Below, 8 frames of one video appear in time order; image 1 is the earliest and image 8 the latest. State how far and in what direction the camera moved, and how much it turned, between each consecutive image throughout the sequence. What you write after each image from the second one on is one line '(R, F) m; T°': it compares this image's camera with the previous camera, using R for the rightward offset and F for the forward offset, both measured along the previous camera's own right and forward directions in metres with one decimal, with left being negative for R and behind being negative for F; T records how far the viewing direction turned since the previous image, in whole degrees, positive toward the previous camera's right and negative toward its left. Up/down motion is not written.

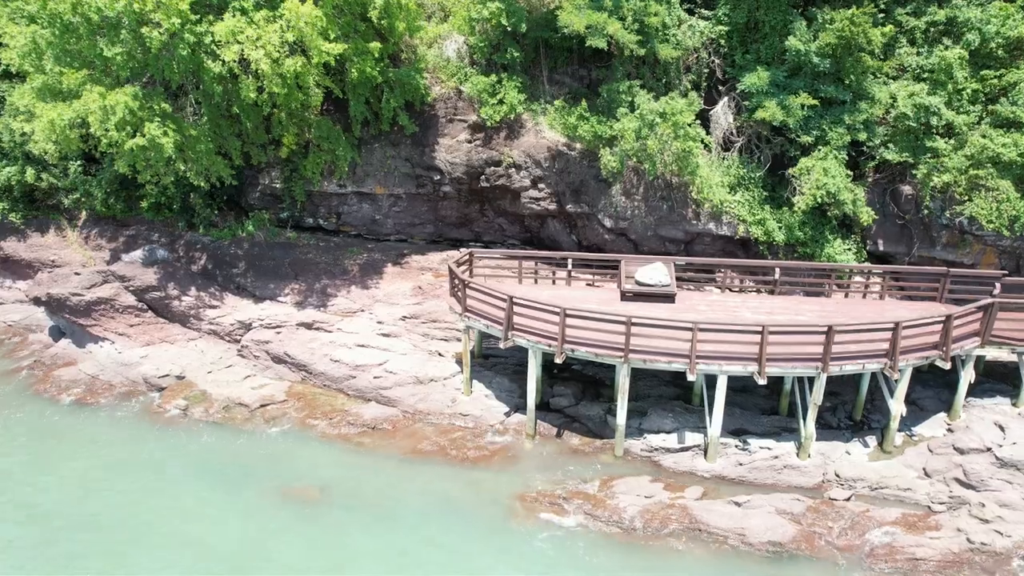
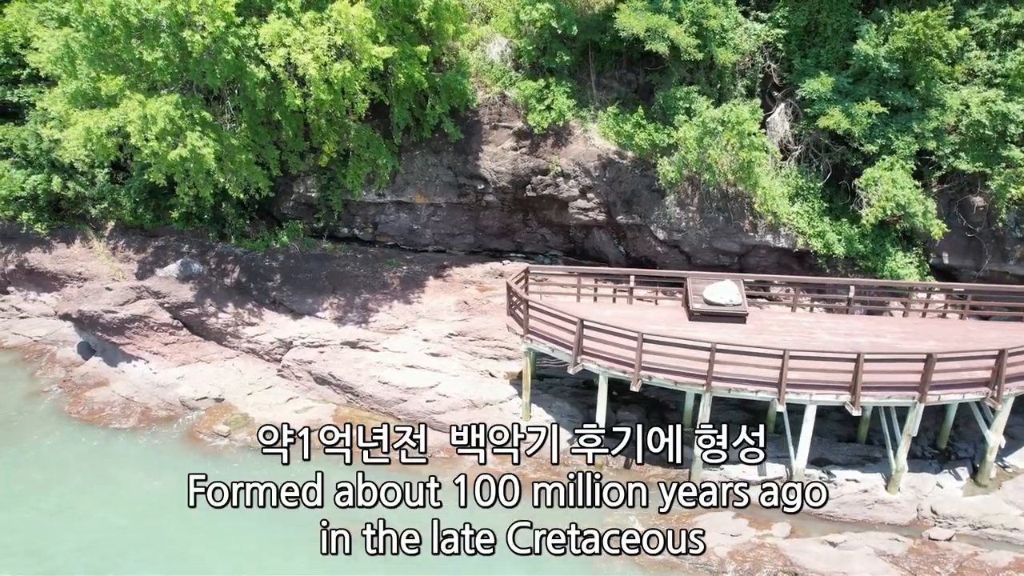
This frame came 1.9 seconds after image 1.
(-0.8, +0.9) m; 0°
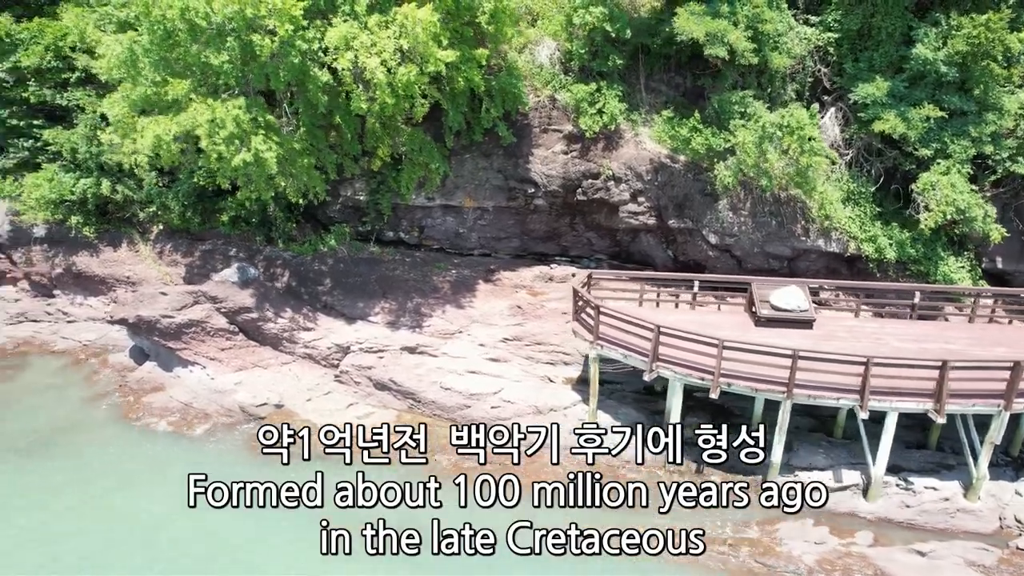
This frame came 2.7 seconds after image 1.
(-0.9, +0.1) m; 0°
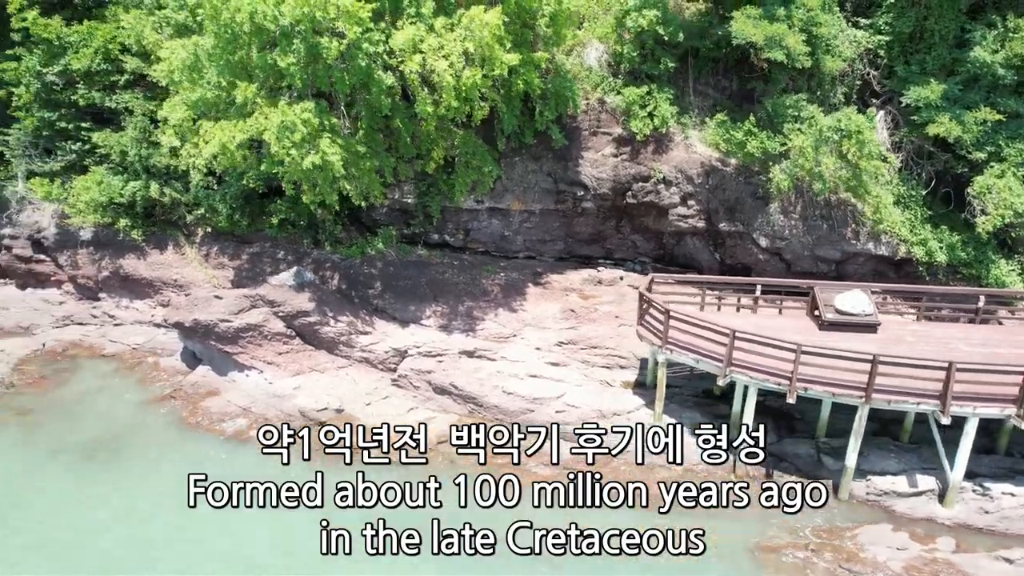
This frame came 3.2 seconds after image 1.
(-0.9, 0.0) m; 0°
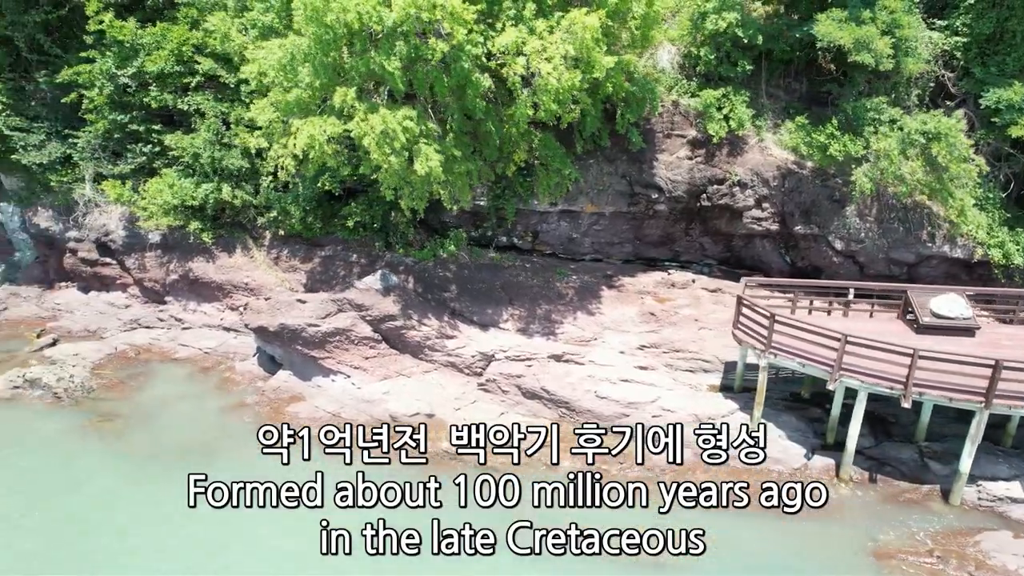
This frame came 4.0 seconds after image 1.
(-1.3, +0.1) m; 0°
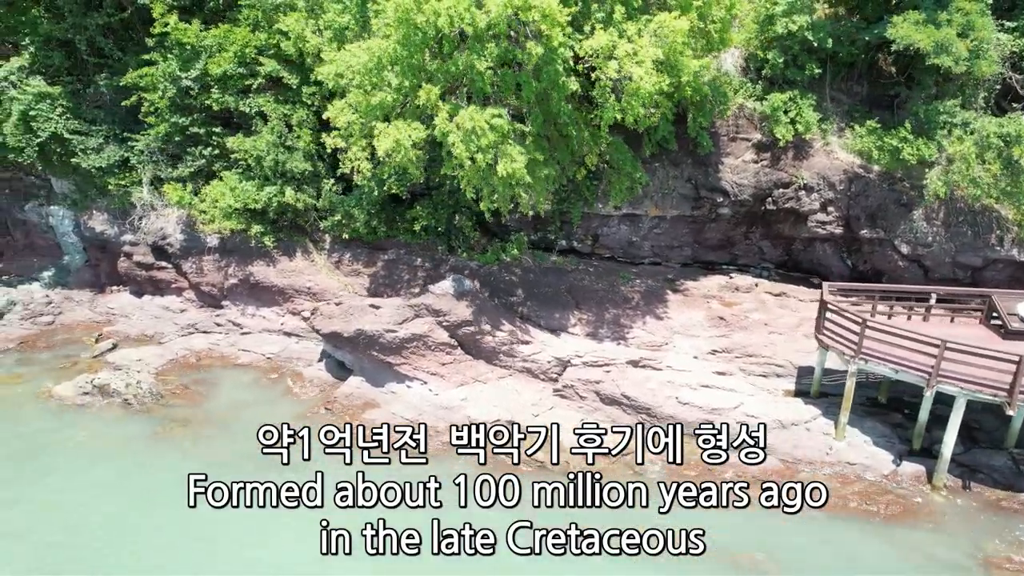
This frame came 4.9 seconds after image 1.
(-1.2, +0.1) m; 0°
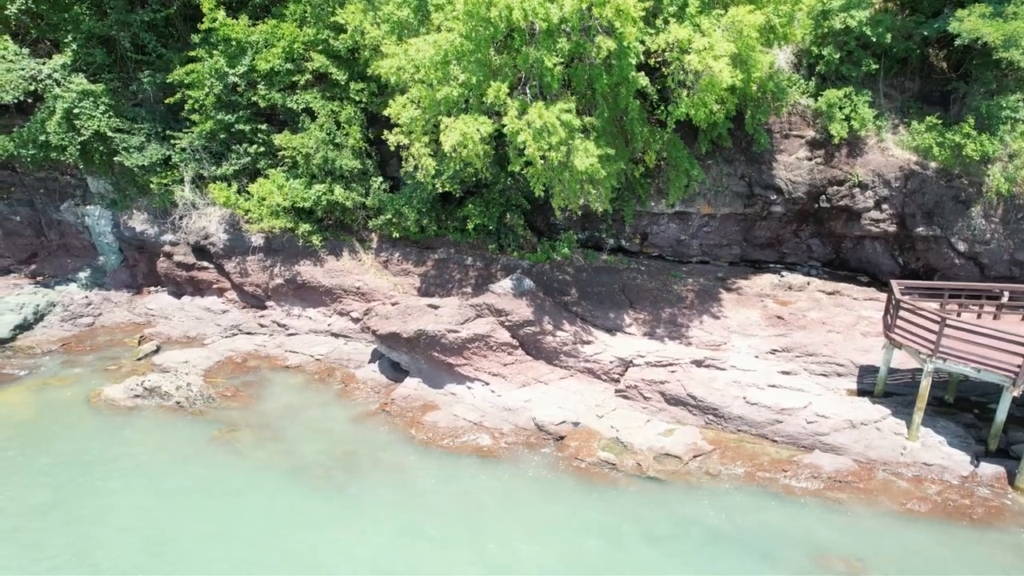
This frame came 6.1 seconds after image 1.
(-0.9, +0.3) m; 0°
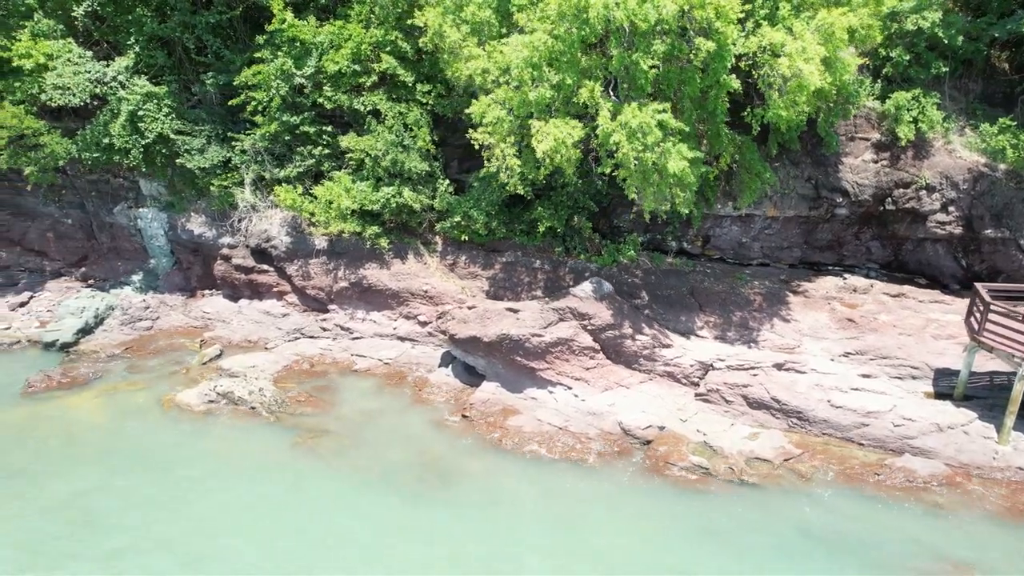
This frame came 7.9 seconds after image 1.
(-1.2, +0.1) m; 0°
